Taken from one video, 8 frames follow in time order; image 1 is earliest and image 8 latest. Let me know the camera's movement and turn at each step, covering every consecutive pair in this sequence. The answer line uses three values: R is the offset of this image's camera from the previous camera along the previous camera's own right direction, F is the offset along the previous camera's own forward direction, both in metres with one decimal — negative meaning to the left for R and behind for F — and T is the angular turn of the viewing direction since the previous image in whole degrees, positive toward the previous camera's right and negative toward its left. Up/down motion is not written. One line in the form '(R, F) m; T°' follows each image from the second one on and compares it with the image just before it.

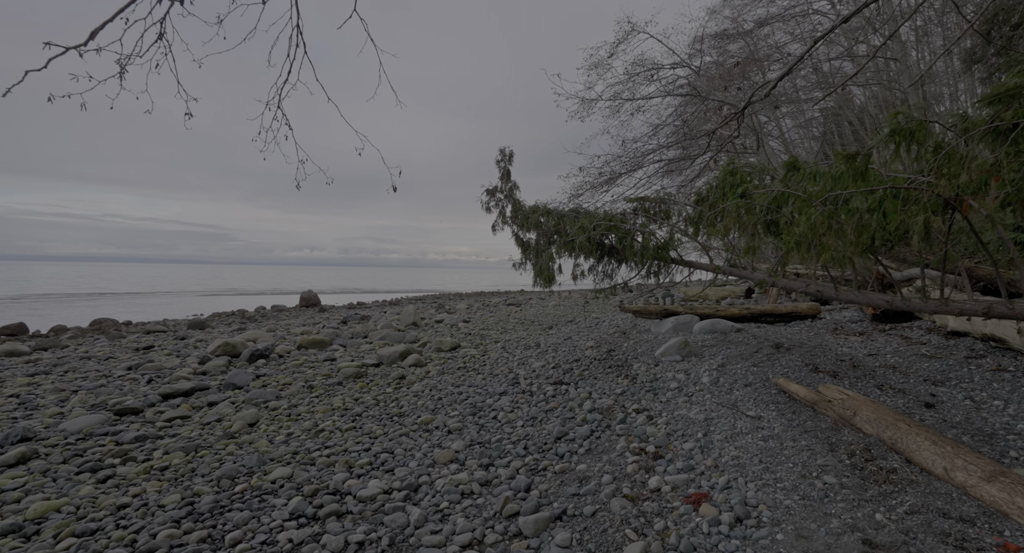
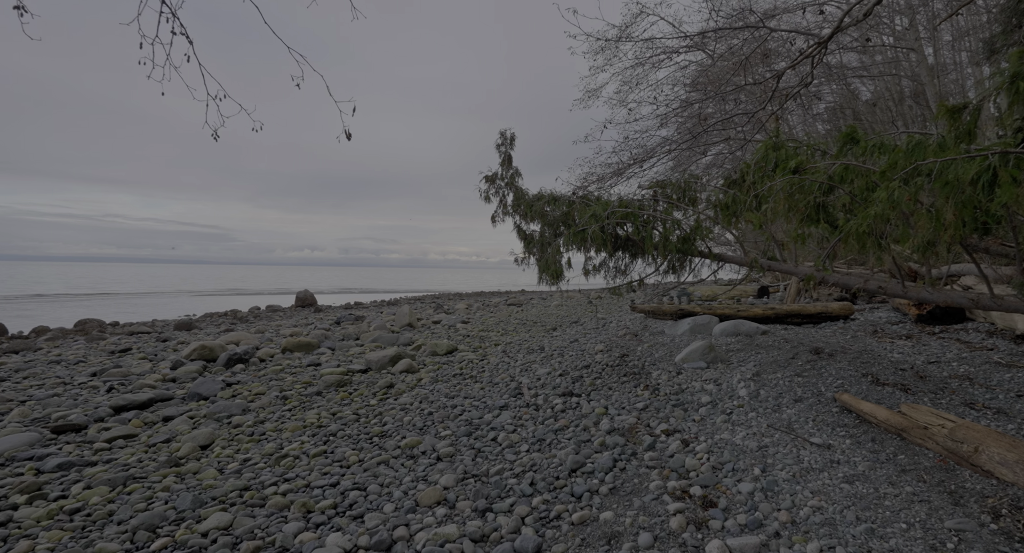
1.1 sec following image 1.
(0.0, +0.8) m; 0°
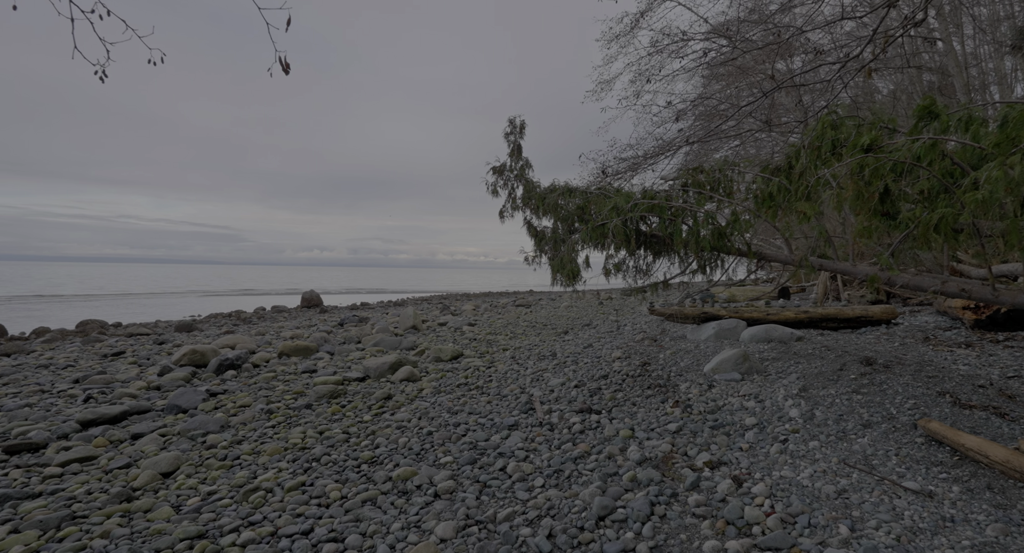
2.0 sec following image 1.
(0.0, +0.6) m; -1°
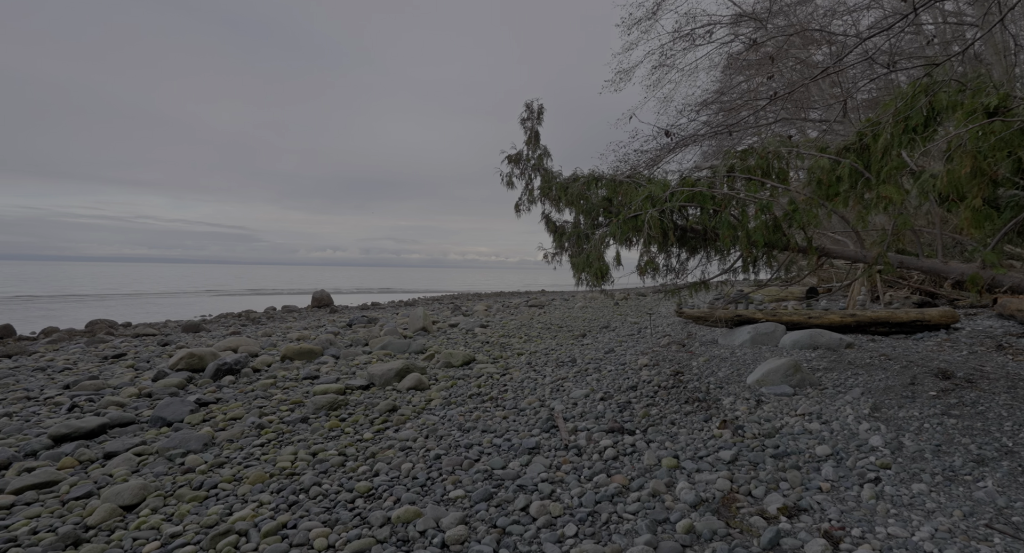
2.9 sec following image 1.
(-0.1, +0.6) m; -1°
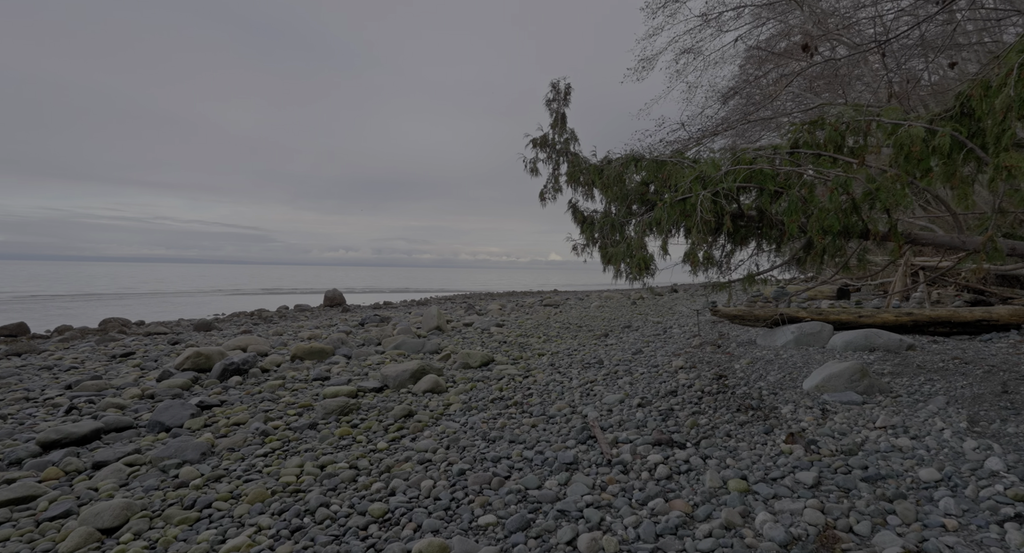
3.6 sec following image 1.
(-0.1, +0.5) m; -1°
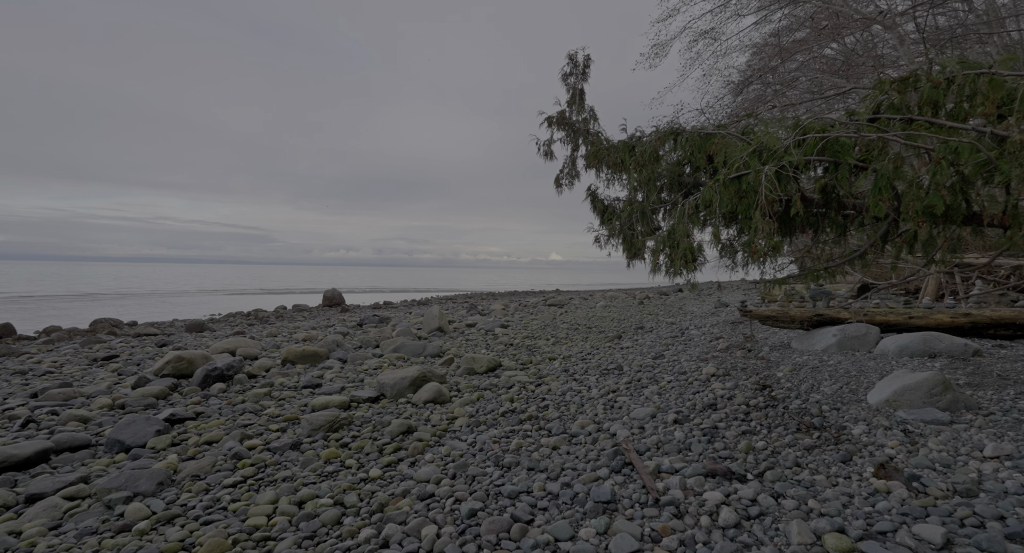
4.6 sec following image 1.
(-0.1, +0.6) m; 0°
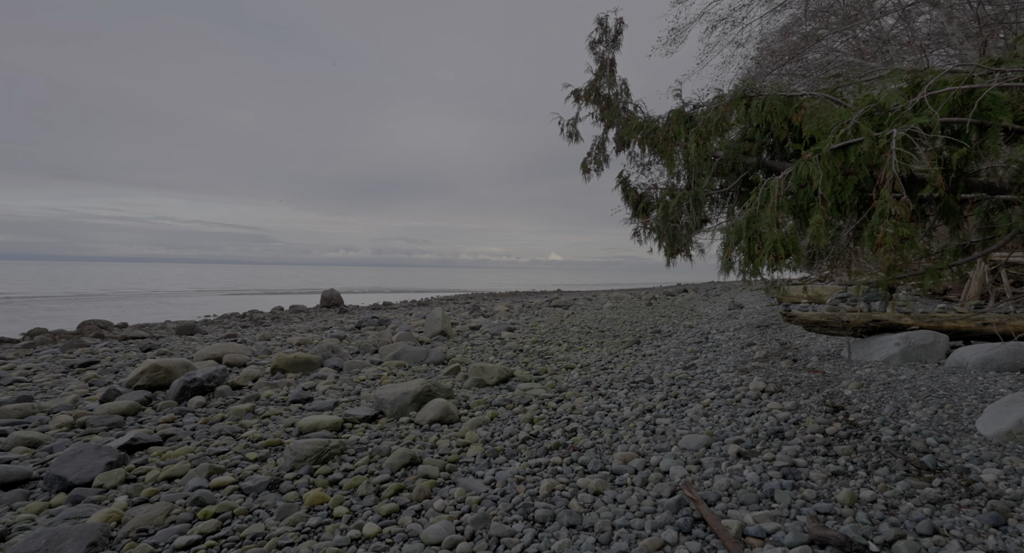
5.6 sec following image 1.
(-0.2, +0.7) m; 0°
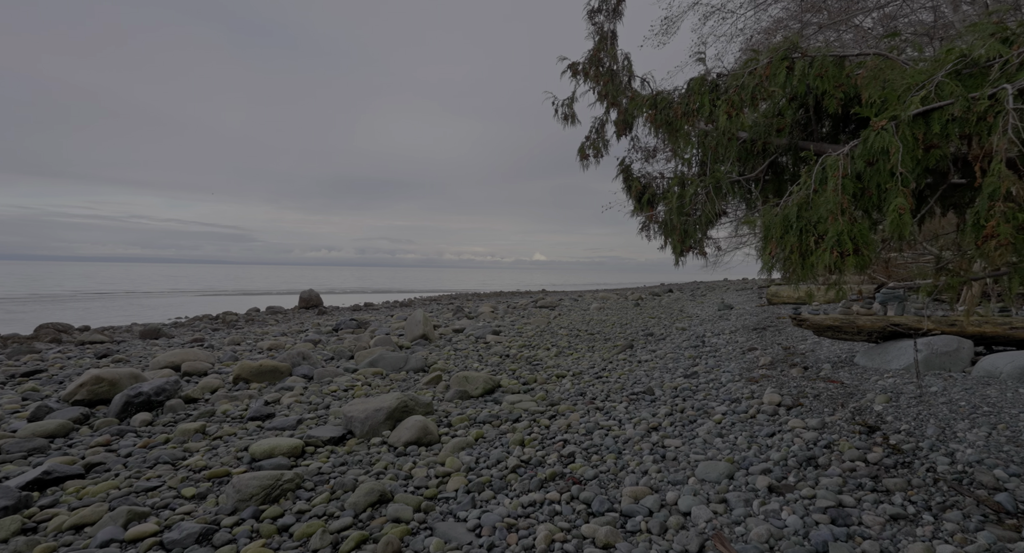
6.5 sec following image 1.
(0.0, +0.5) m; +2°
